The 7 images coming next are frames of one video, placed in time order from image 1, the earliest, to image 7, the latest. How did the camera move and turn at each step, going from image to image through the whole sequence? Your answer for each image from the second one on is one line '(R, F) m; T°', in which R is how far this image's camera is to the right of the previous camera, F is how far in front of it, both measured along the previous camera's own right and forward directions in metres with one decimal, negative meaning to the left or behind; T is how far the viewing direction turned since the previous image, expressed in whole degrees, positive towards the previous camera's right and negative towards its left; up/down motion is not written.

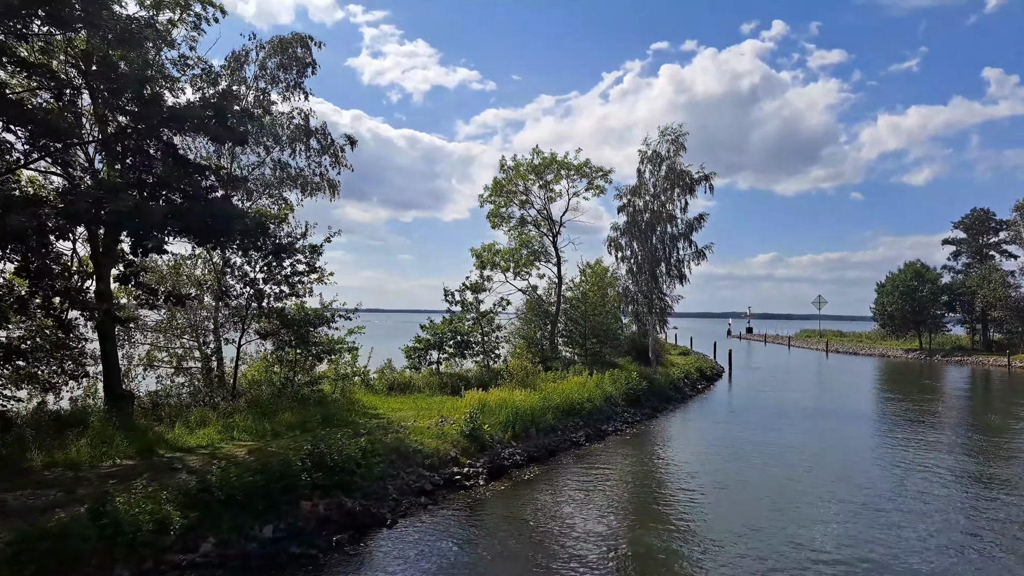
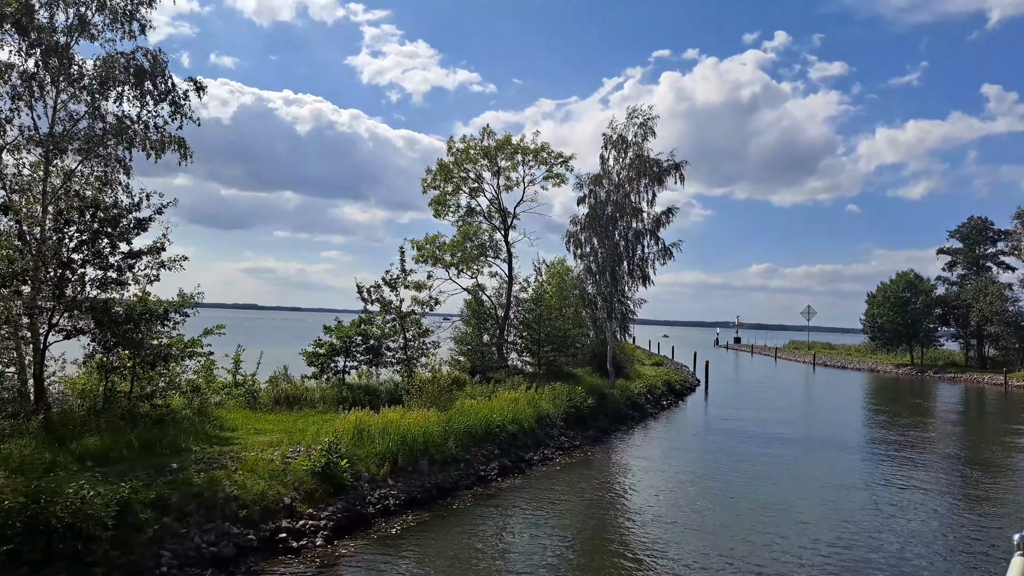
(+2.0, +3.3) m; 0°
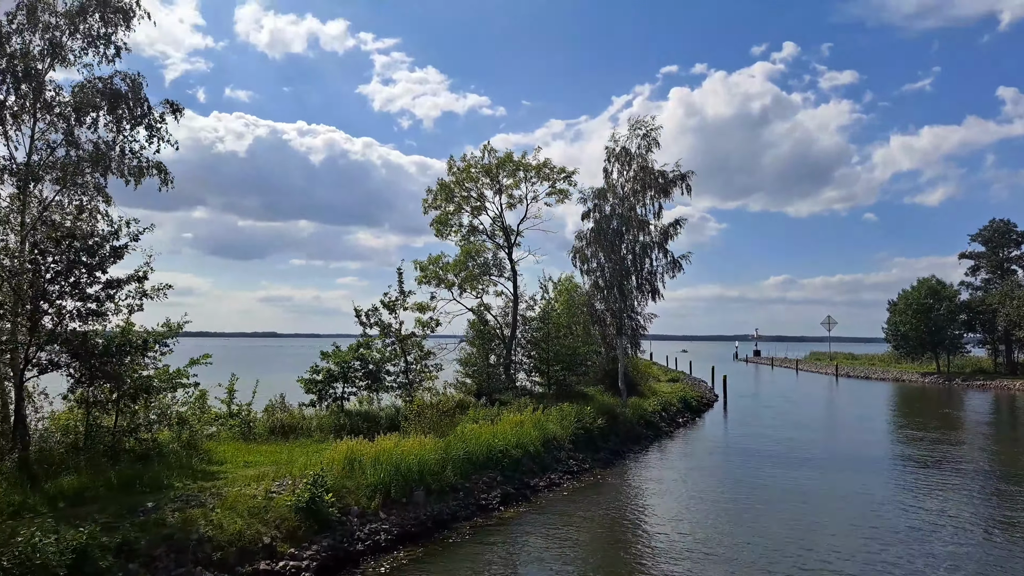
(+0.4, +0.6) m; -1°
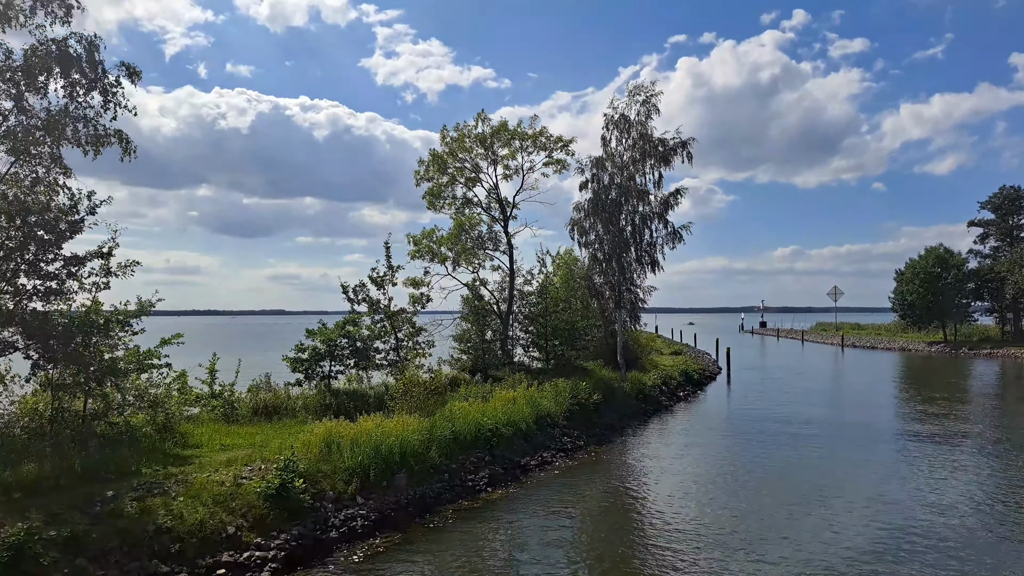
(+0.4, +0.7) m; -1°
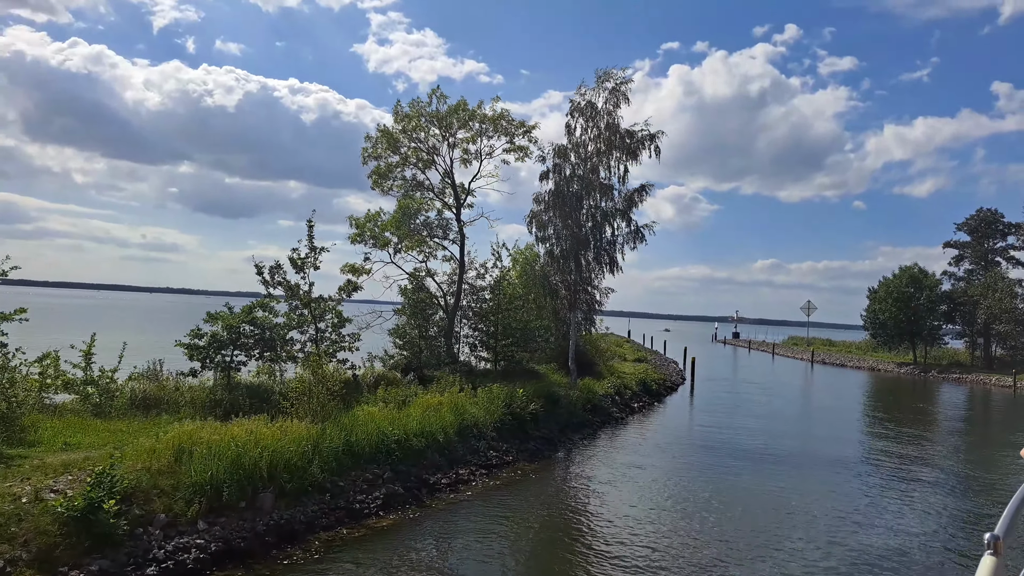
(+1.1, +1.8) m; +2°
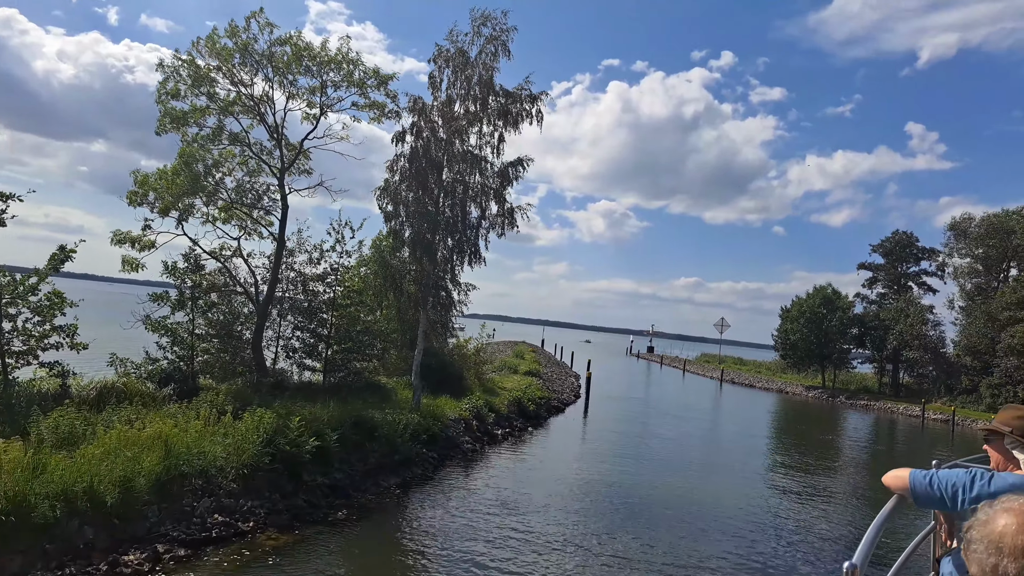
(+2.4, +4.5) m; +6°
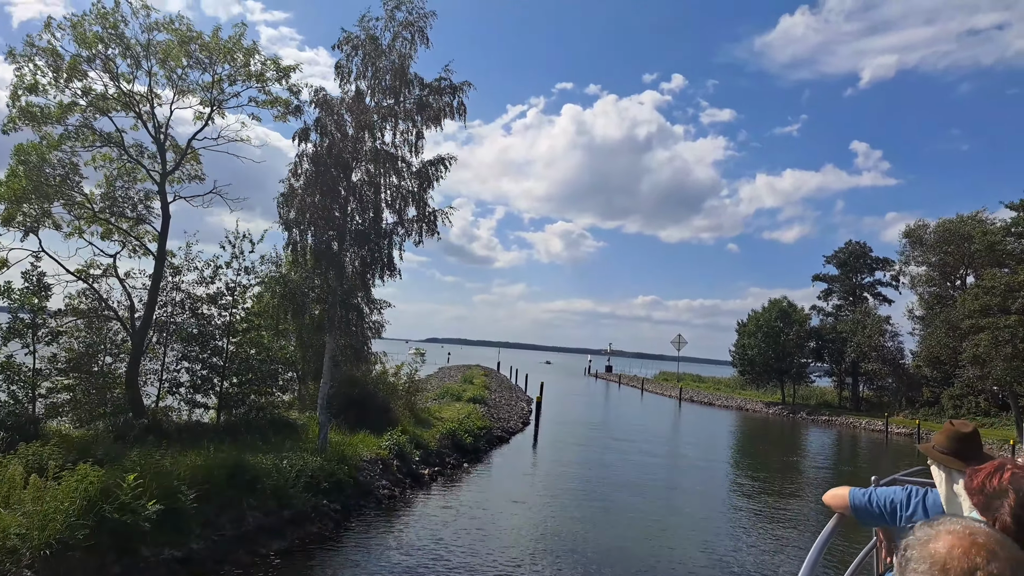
(+0.8, +2.1) m; +3°
